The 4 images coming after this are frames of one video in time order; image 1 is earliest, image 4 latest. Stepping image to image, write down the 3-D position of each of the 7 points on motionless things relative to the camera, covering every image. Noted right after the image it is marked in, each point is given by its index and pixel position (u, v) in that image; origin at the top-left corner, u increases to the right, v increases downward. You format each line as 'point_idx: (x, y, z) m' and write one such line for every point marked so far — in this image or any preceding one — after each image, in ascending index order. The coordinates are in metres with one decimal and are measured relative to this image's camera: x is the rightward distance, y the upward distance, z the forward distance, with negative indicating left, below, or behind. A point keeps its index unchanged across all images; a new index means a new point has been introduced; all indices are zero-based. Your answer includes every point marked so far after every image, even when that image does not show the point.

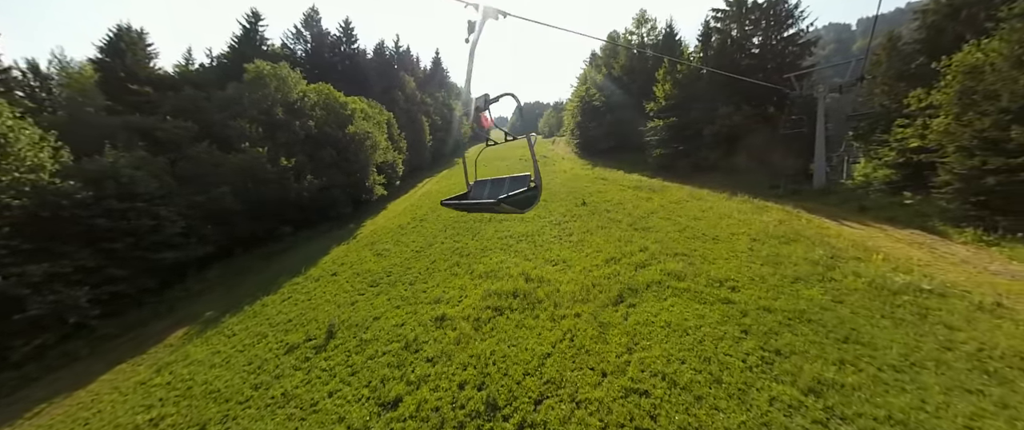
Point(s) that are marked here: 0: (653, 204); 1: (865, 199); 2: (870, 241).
0: (+7.6, +0.6, +18.3) m
1: (+16.4, +0.7, +15.9) m
2: (+11.8, -0.8, +11.3) m
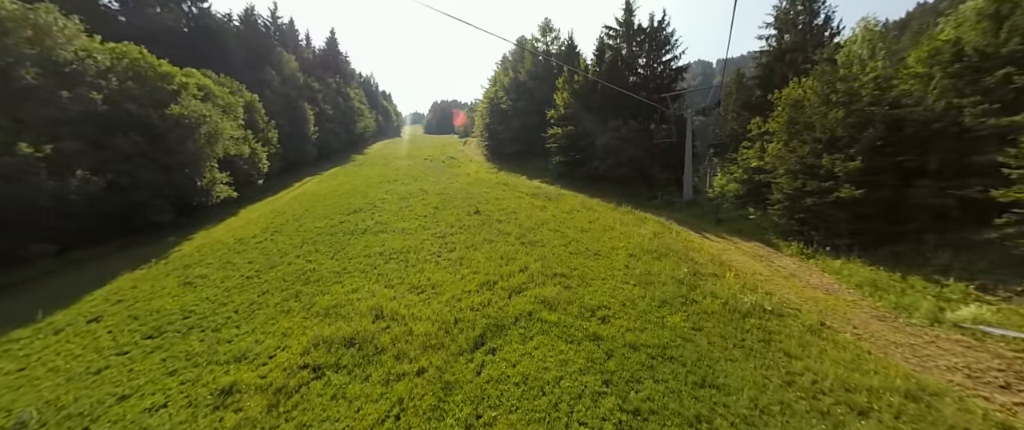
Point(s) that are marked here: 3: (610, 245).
0: (+1.8, +0.1, +17.9) m
1: (+10.9, +0.2, +17.8) m
2: (+7.6, -1.4, +12.1) m
3: (+3.7, -1.1, +13.0) m
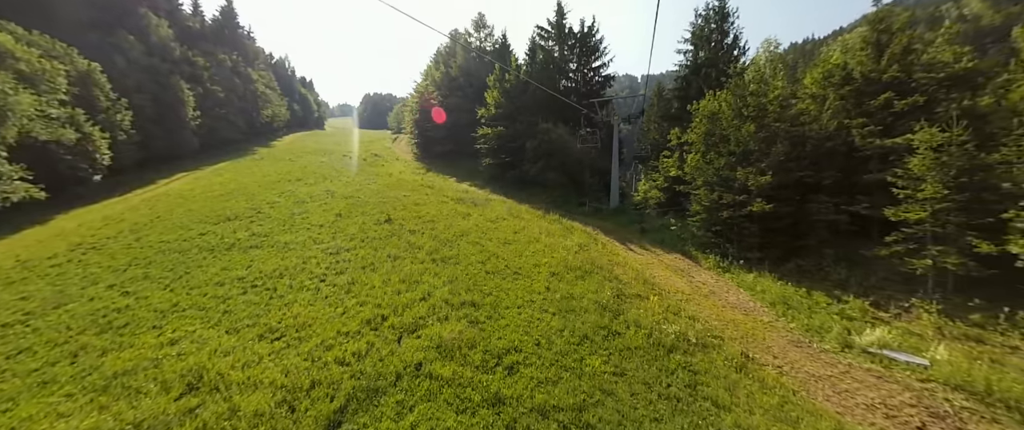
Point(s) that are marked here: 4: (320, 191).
0: (-2.1, -0.3, +16.2) m
1: (+6.9, -0.3, +17.7) m
2: (+4.6, -1.9, +11.6) m
3: (+0.7, -1.6, +11.7) m
4: (-10.7, +1.3, +19.2) m
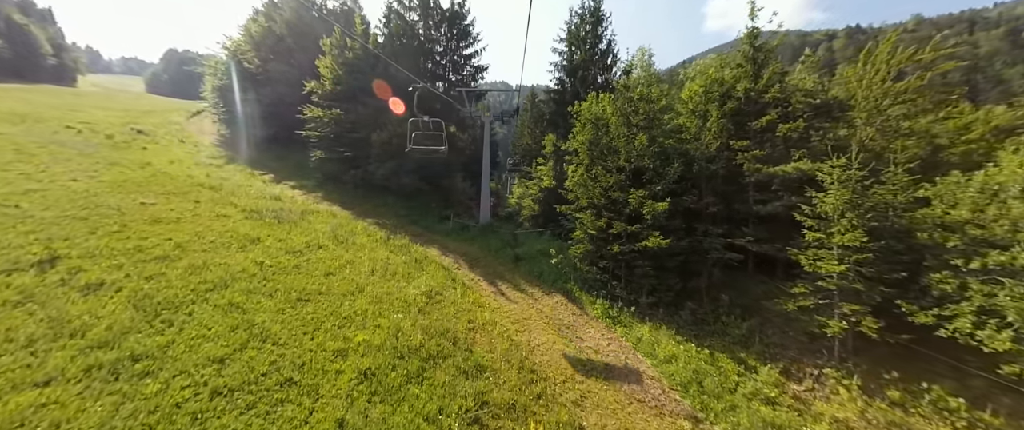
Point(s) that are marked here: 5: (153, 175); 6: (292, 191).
0: (-7.6, -1.1, +9.8) m
1: (+0.2, -1.2, +14.5) m
2: (+0.3, -2.8, +7.9) m
3: (-3.5, -2.4, +6.6) m
4: (-16.8, +0.6, +9.5) m
5: (-17.5, +2.2, +17.0) m
6: (-11.6, +1.4, +18.1) m
